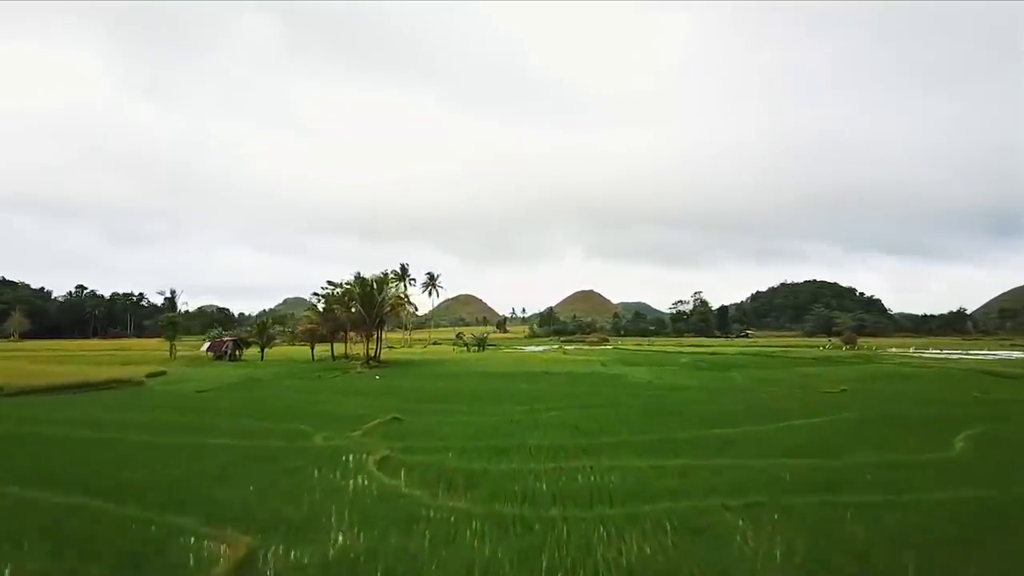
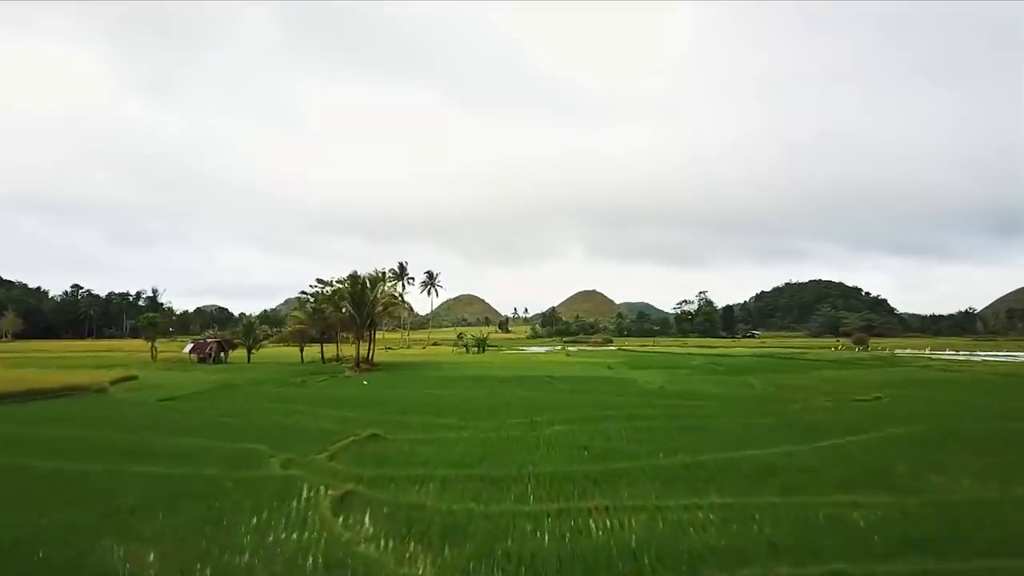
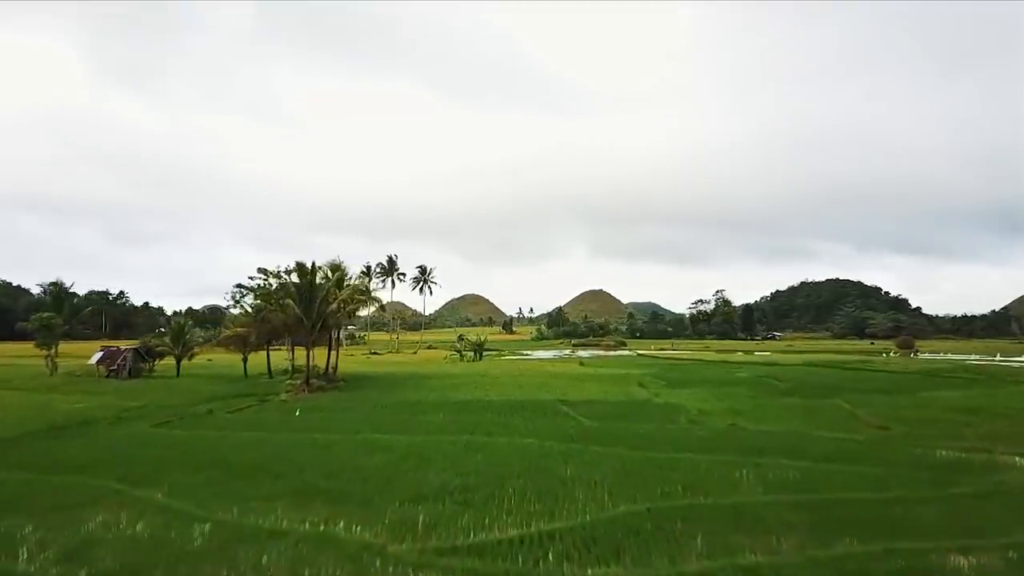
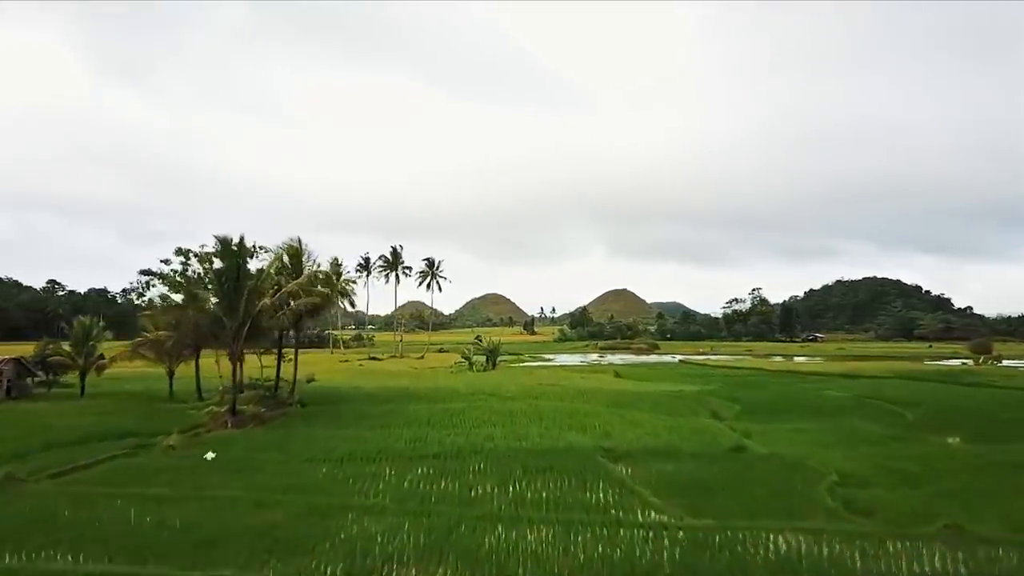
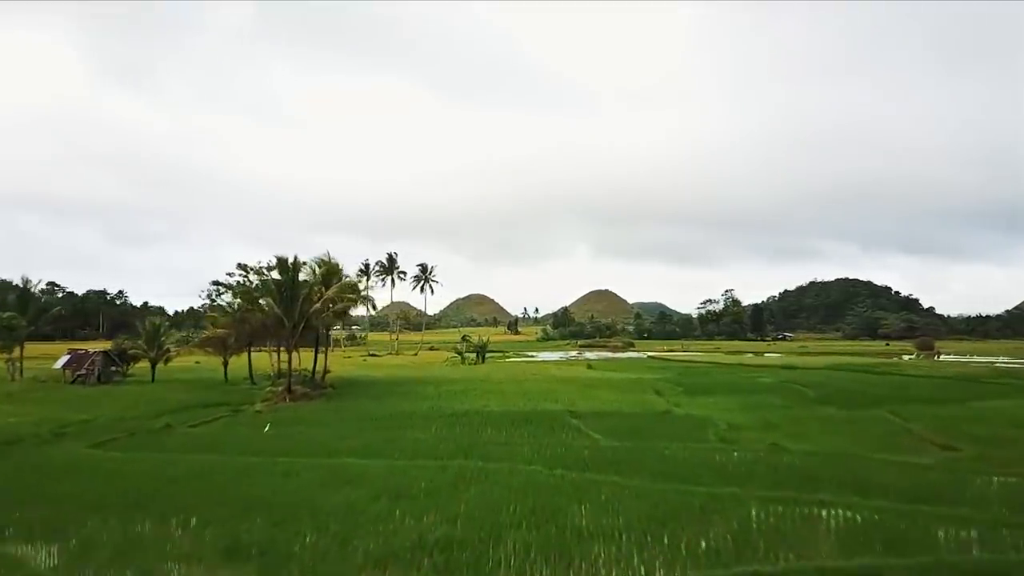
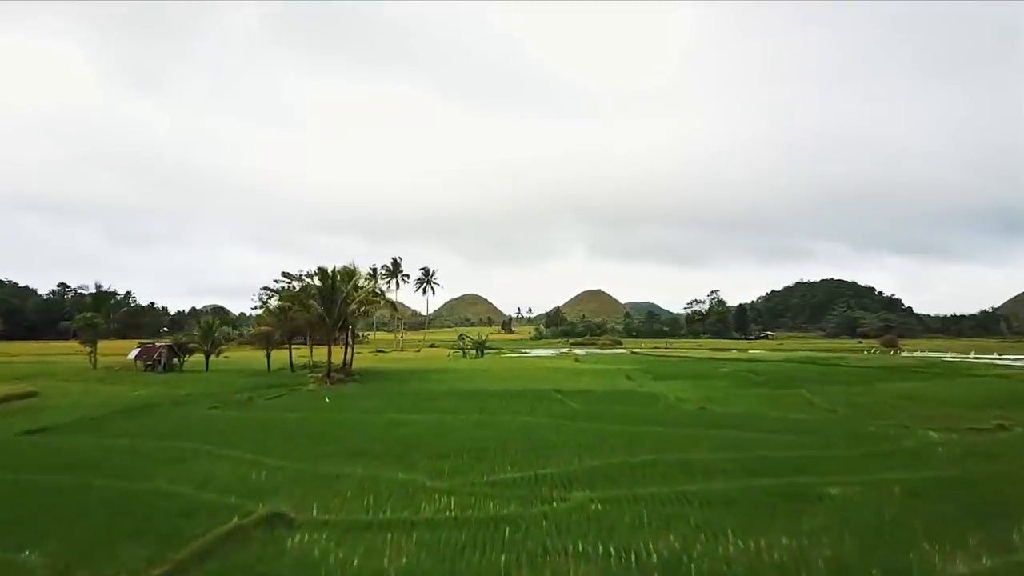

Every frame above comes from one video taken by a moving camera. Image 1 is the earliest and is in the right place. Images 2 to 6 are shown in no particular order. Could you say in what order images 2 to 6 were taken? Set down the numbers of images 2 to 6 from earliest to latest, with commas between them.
2, 6, 3, 5, 4
